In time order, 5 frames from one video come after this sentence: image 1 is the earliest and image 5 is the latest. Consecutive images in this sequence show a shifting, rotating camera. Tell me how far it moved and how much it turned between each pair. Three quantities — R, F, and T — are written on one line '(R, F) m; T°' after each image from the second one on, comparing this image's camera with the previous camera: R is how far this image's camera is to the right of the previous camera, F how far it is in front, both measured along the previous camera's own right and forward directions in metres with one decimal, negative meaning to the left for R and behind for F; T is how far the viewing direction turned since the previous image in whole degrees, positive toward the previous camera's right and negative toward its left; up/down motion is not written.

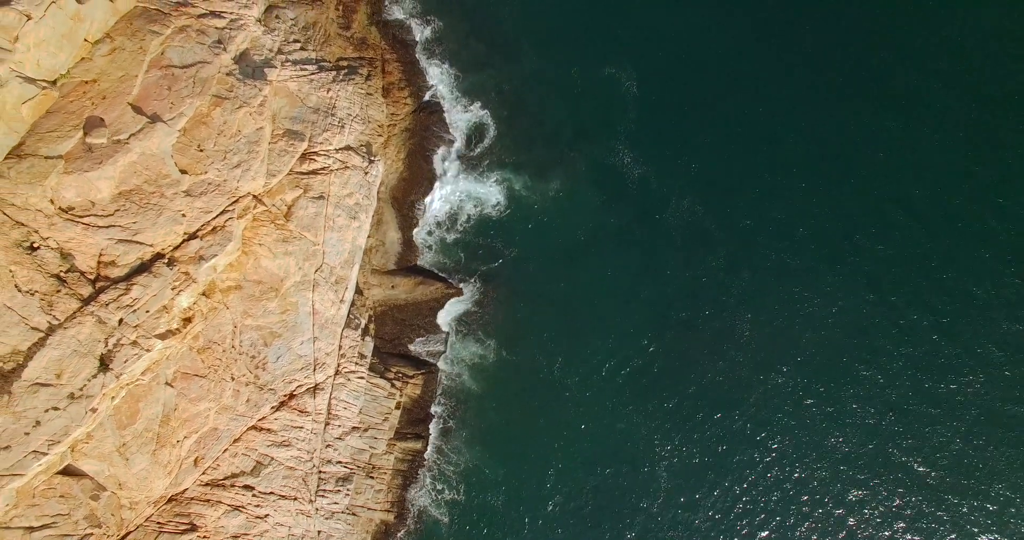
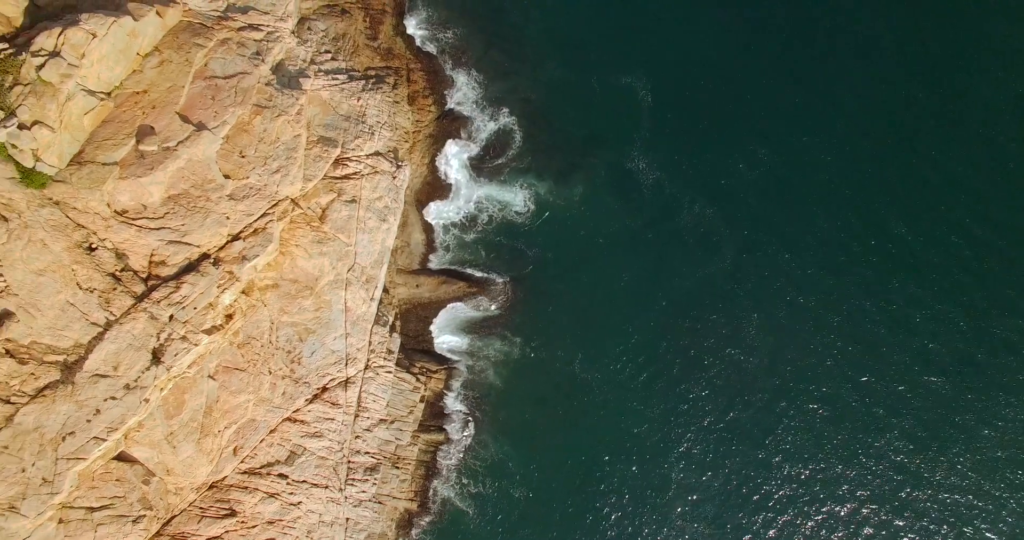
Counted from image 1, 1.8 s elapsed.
(-2.0, -2.3) m; +1°
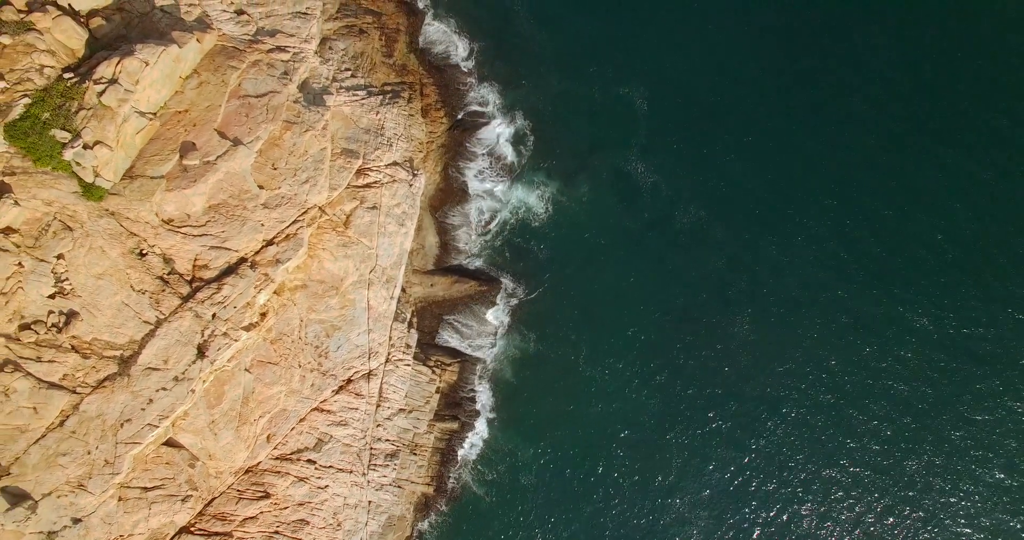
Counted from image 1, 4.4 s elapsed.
(-0.5, -3.2) m; 0°
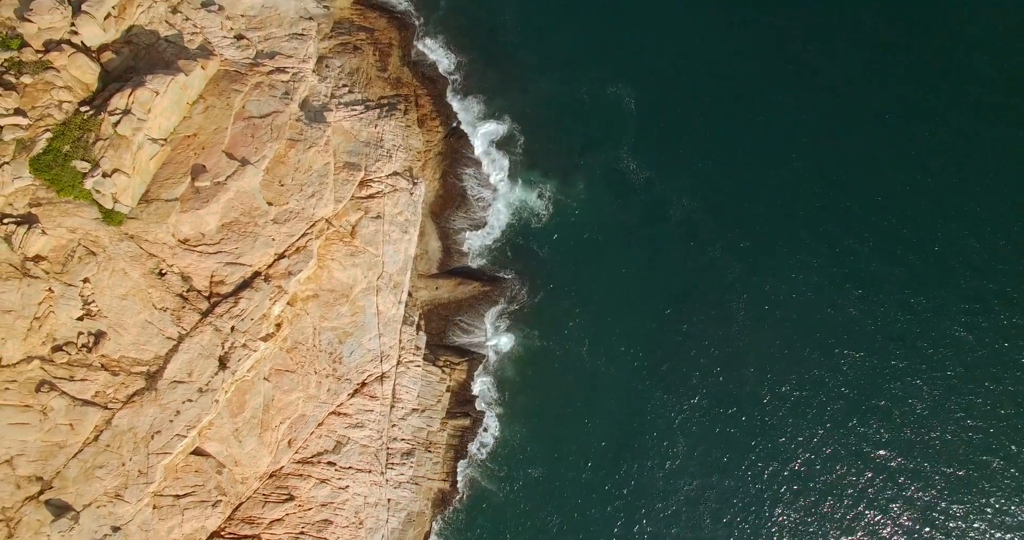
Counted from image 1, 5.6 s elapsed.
(-0.1, -1.7) m; 0°
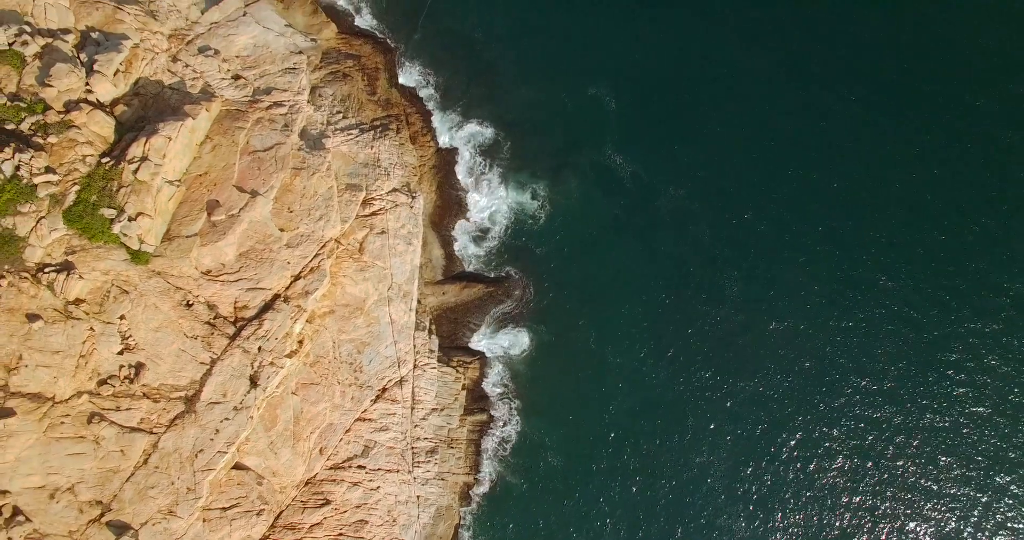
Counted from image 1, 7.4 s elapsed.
(+0.1, -2.6) m; 0°
